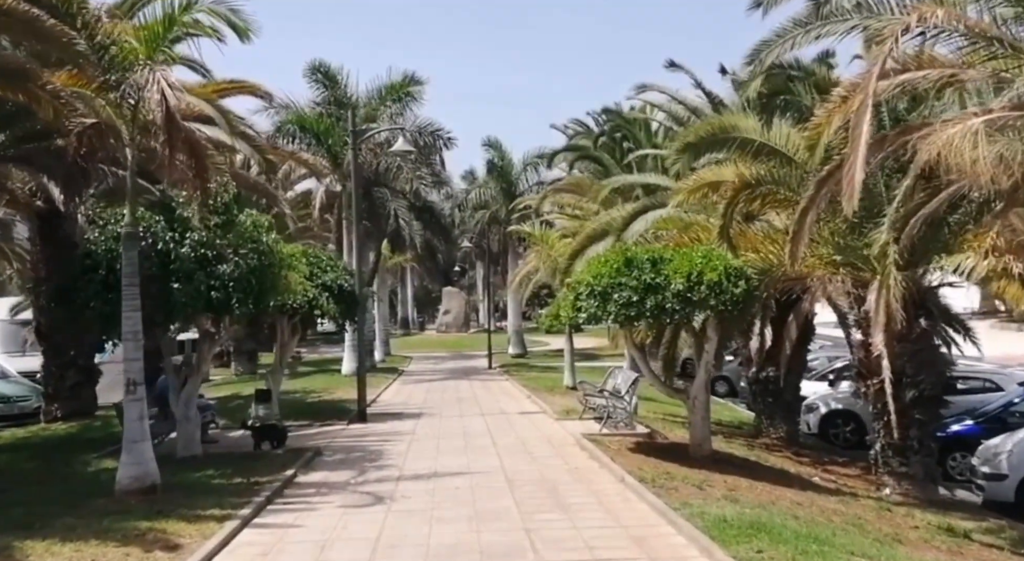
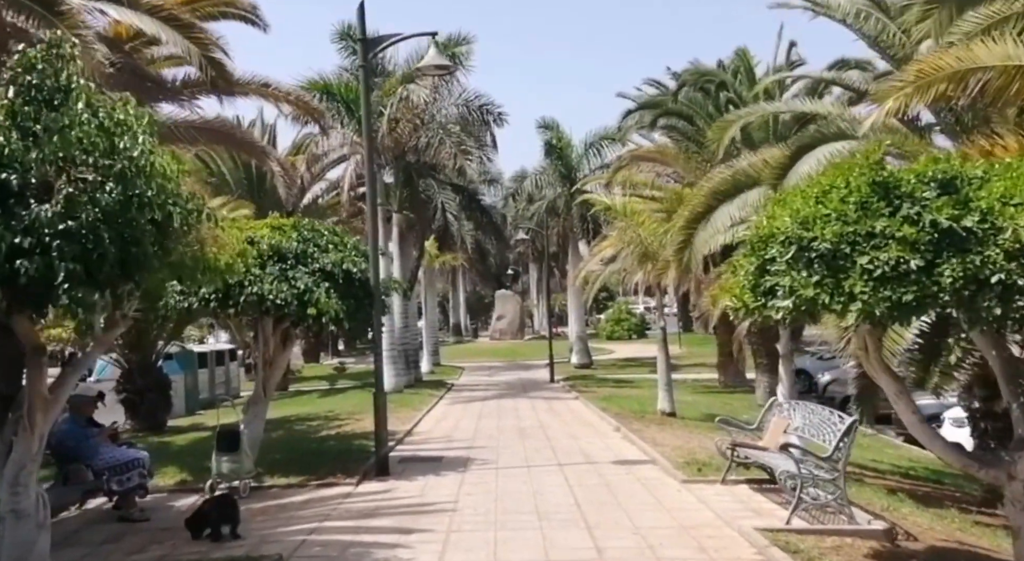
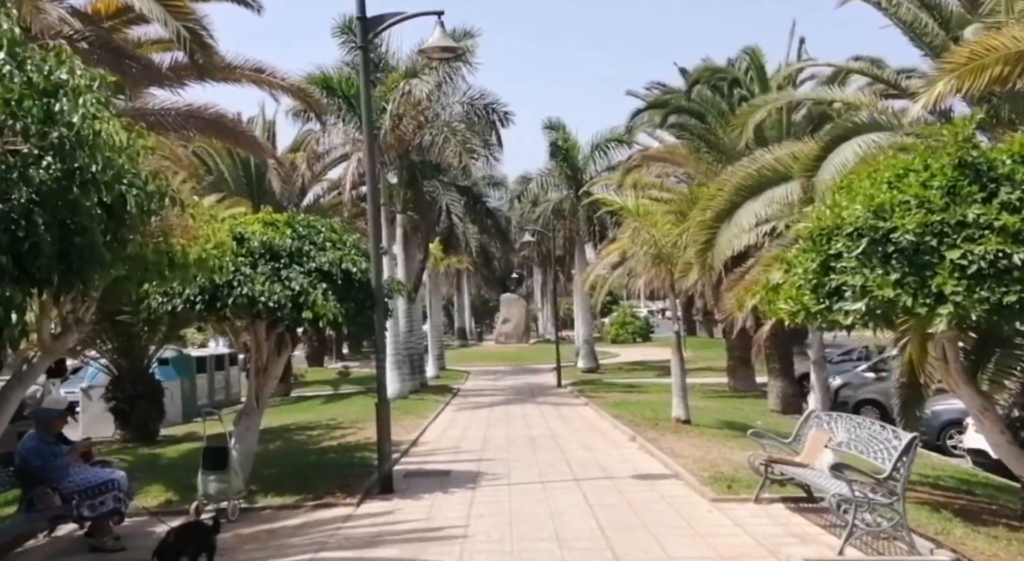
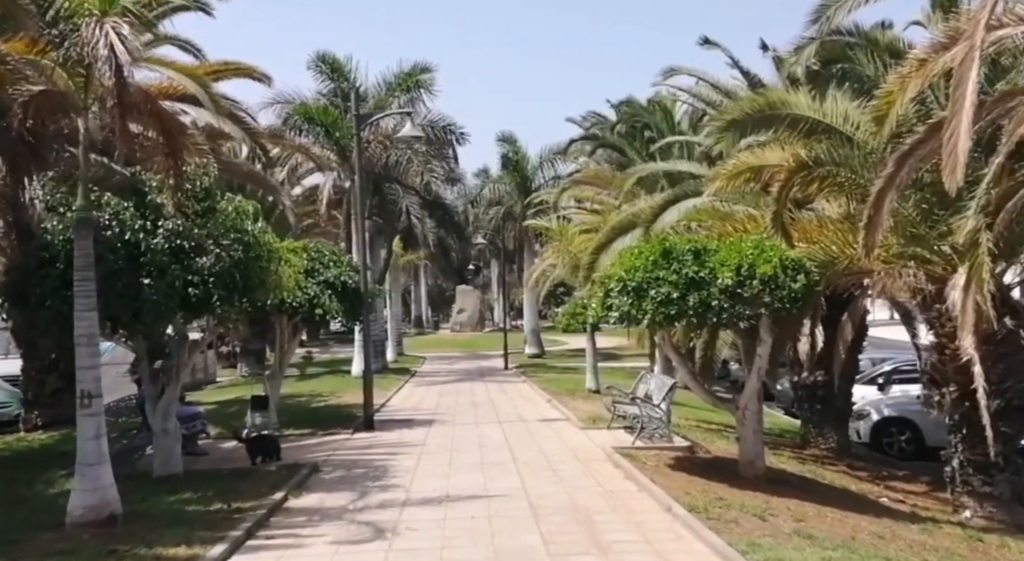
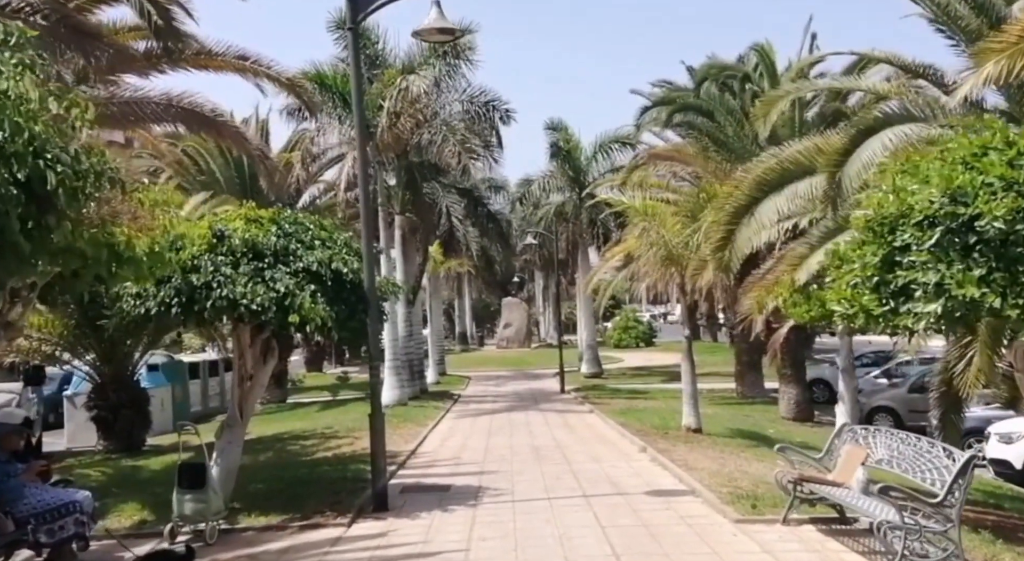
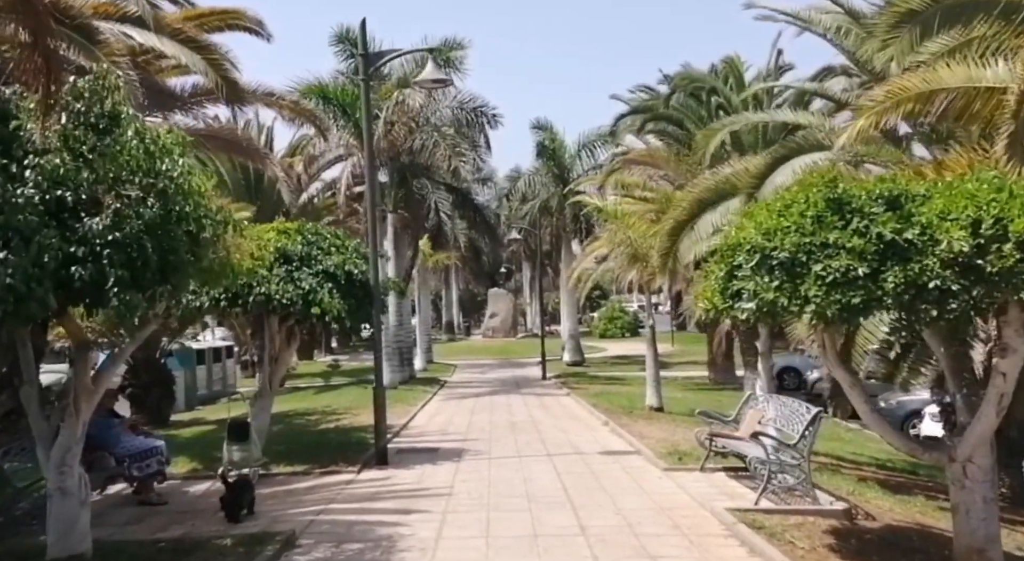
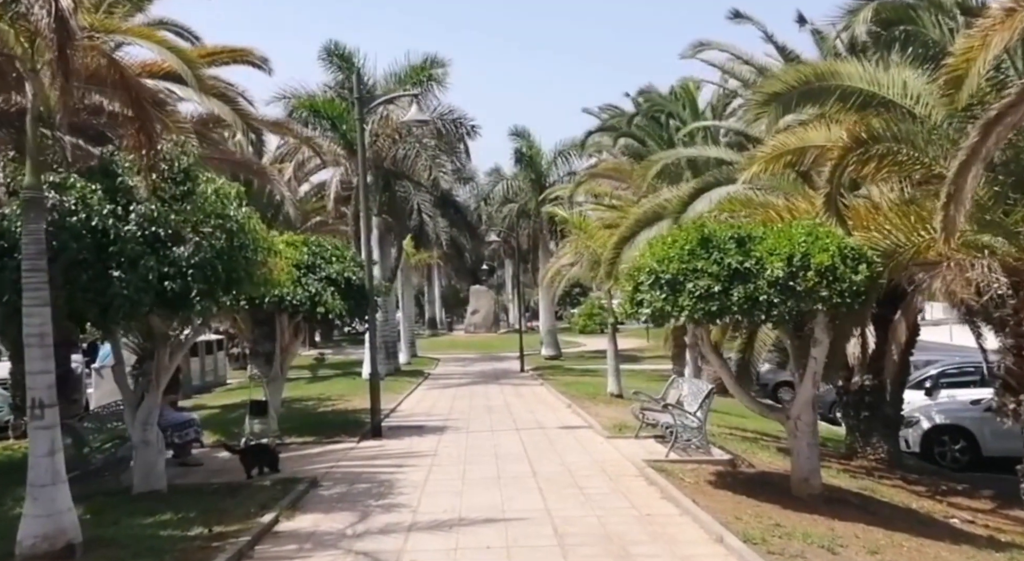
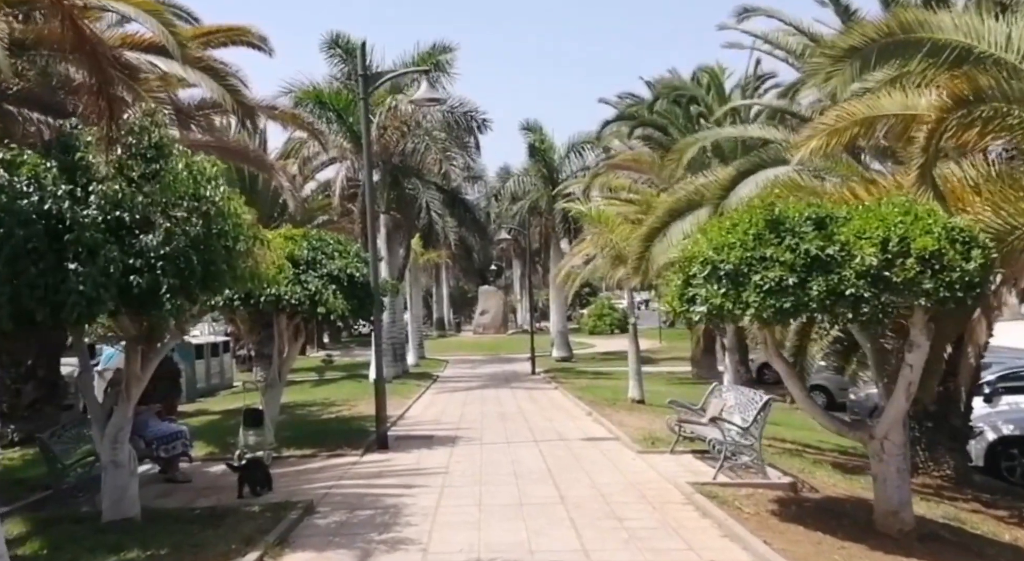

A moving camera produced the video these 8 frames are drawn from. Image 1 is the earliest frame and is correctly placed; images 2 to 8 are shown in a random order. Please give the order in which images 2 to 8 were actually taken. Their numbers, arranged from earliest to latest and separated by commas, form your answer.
4, 7, 8, 6, 2, 3, 5
